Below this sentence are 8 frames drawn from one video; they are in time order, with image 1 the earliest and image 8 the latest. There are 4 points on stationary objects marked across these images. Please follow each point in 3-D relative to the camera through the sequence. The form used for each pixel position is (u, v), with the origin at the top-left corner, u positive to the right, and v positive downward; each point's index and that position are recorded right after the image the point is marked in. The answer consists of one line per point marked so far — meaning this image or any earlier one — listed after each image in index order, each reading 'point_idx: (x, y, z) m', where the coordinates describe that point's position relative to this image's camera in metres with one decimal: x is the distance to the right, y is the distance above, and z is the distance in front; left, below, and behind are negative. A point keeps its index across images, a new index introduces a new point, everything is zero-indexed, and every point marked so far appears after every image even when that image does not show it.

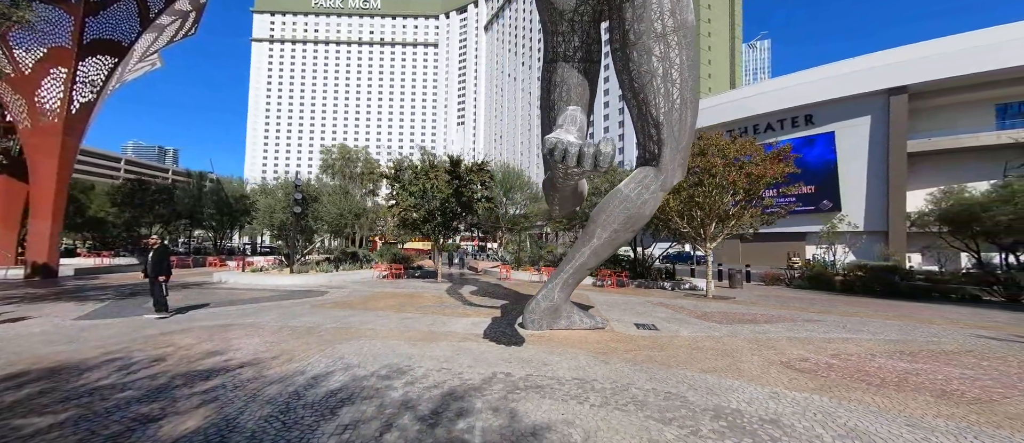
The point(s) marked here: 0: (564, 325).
0: (+0.9, -1.7, +6.6) m
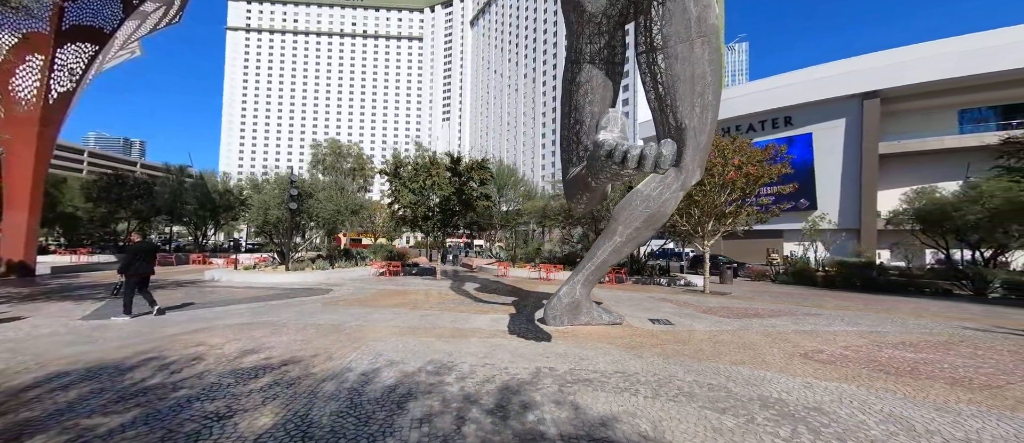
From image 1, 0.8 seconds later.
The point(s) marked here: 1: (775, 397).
0: (+1.3, -1.7, +6.8) m
1: (+2.5, -1.7, +3.9) m
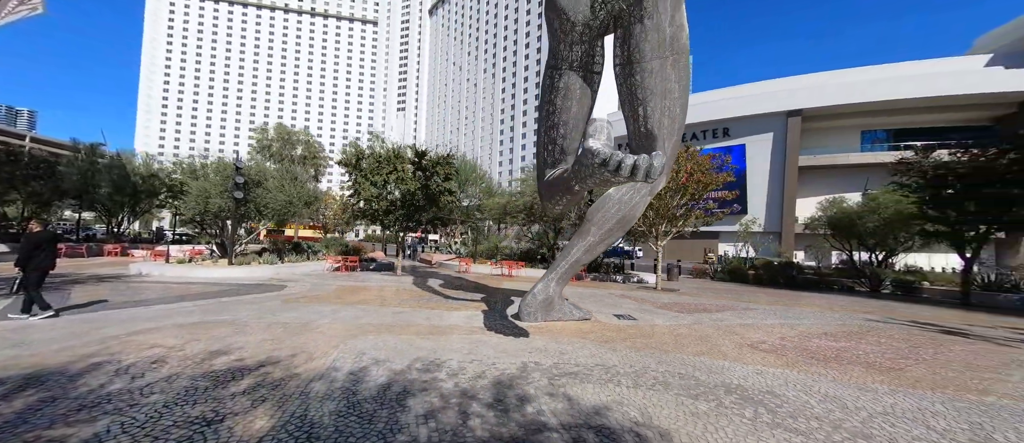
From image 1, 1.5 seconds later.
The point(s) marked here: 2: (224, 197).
0: (+0.8, -1.7, +7.2) m
1: (+2.4, -1.7, +4.4) m
2: (-11.9, +1.0, +16.7) m
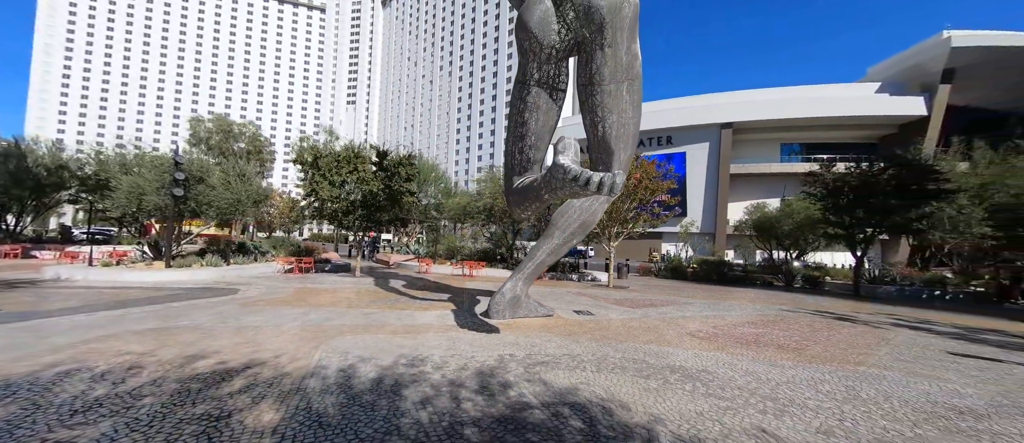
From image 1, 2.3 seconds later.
0: (+0.2, -1.8, +7.8) m
1: (+2.1, -1.8, +5.2) m
2: (-13.6, +1.0, +15.6) m
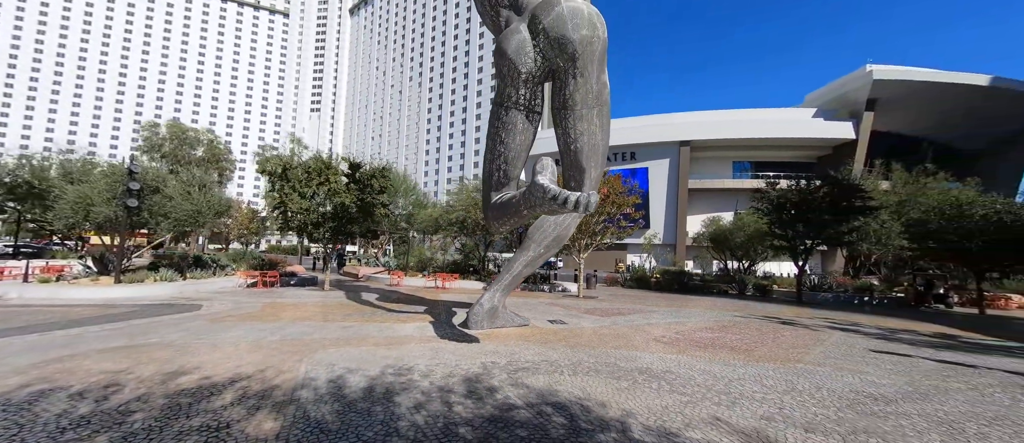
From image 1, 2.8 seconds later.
0: (-0.3, -2.1, +8.1) m
1: (+1.9, -2.0, +5.7) m
2: (-14.7, +0.6, +14.8) m
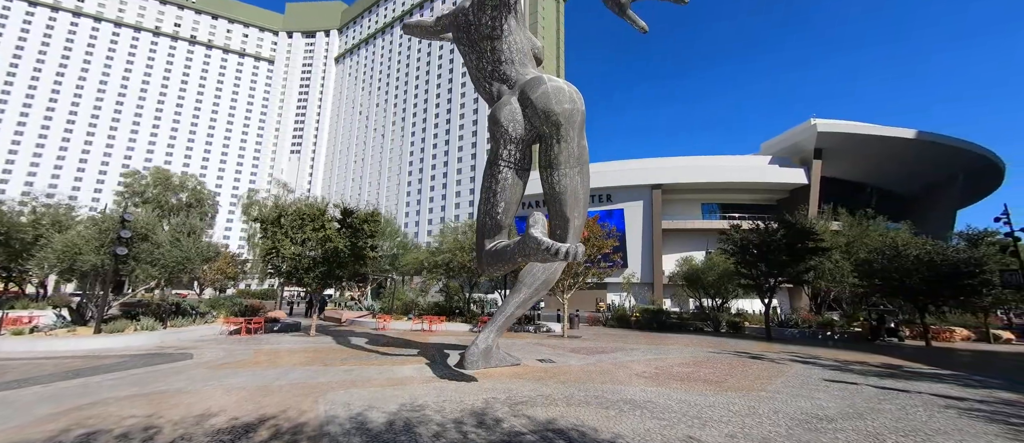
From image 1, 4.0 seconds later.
0: (-0.4, -3.1, +8.7) m
1: (+1.9, -2.8, +6.4) m
2: (-15.2, -1.2, +14.8) m
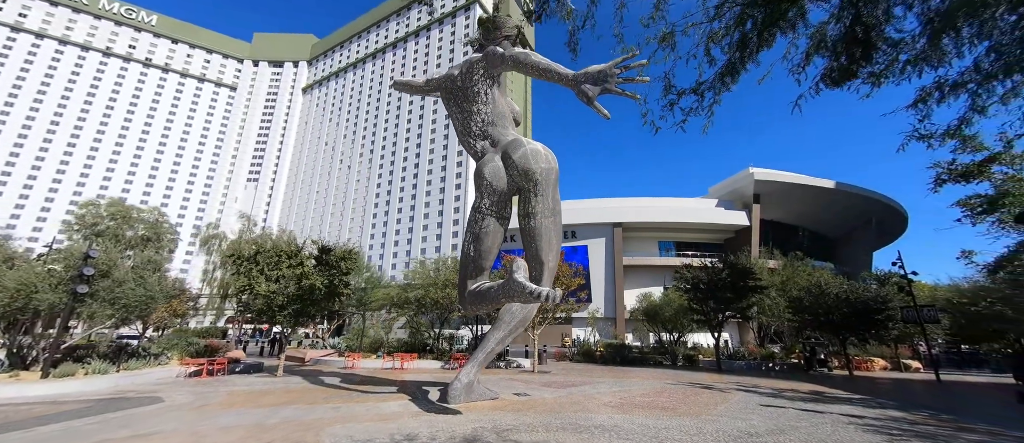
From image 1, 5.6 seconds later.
0: (-0.9, -4.1, +9.4) m
1: (+1.6, -3.7, +7.4) m
2: (-16.2, -2.6, +14.3) m
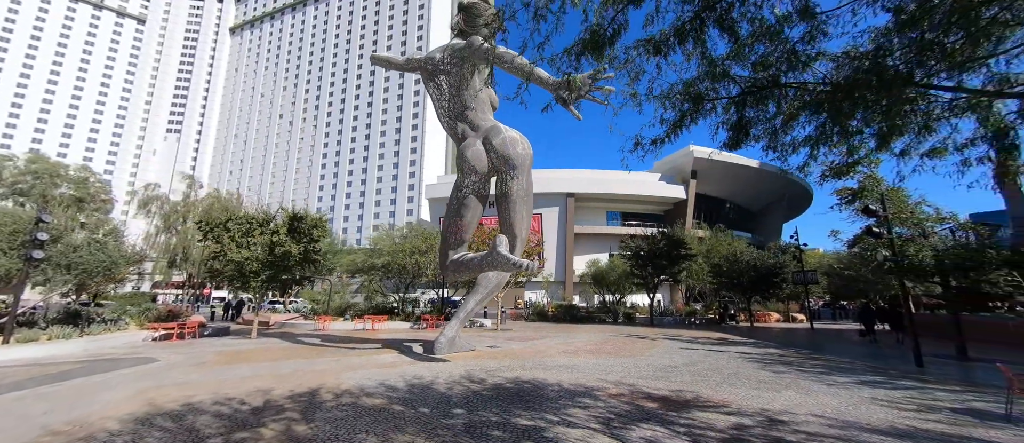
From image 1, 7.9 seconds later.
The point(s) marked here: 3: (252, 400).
0: (-1.6, -3.6, +11.2) m
1: (+1.2, -3.4, +9.5) m
2: (-17.3, -1.3, +13.9) m
3: (-4.3, -3.0, +6.5) m
